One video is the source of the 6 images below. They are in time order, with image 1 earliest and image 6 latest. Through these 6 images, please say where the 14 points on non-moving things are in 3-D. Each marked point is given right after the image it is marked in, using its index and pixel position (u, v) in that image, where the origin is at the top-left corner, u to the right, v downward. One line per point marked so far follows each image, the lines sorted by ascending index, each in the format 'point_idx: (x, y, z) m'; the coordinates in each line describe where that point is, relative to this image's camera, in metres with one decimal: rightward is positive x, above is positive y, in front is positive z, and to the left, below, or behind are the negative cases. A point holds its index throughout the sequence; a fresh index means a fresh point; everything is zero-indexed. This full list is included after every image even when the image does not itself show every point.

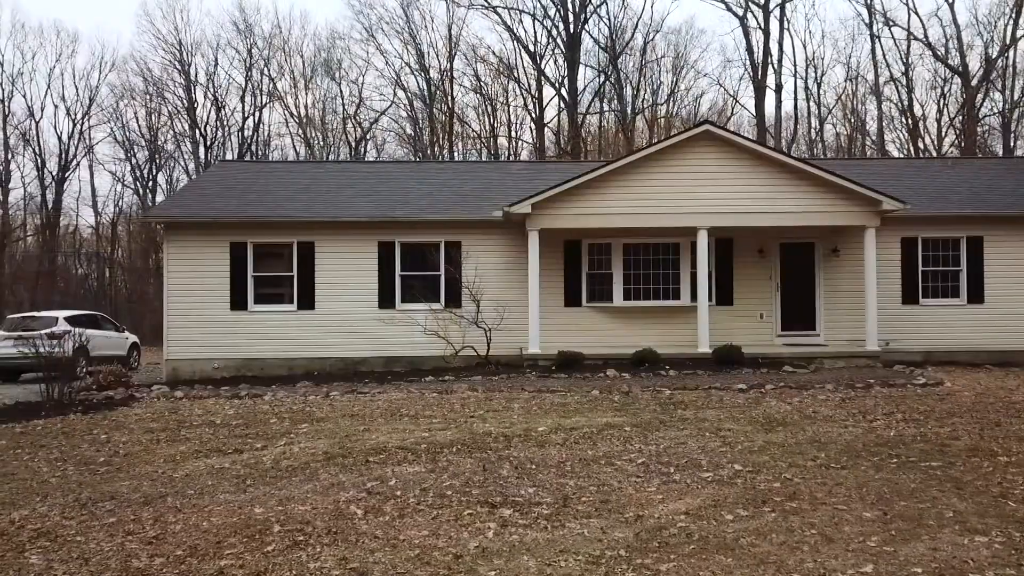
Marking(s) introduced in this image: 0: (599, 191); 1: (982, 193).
0: (+1.4, +1.5, +12.9) m
1: (+8.3, +1.7, +14.5) m
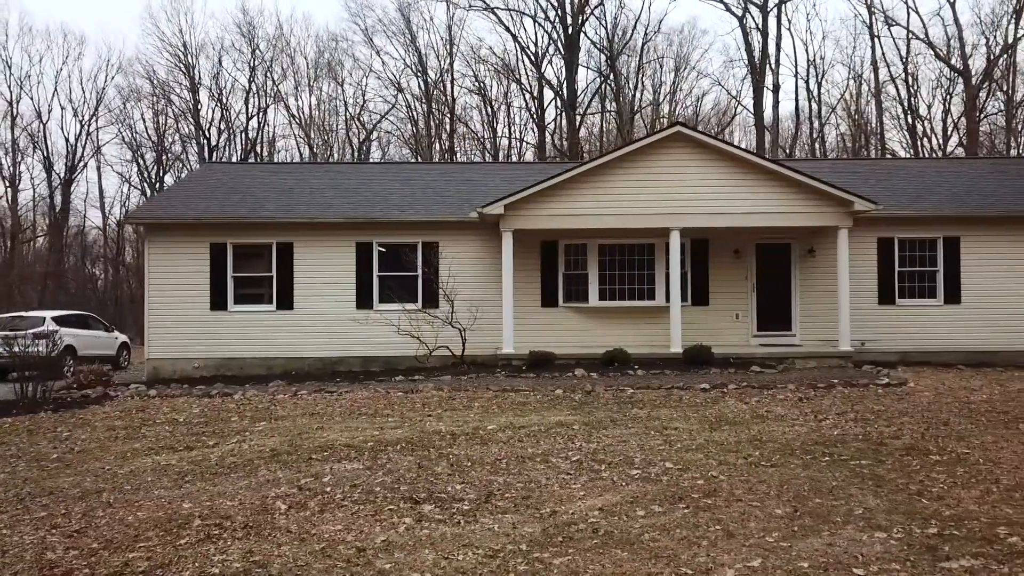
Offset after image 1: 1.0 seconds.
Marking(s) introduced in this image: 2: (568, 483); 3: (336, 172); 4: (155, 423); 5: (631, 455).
0: (+1.0, +1.5, +13.0) m
1: (+7.9, +1.7, +14.4) m
2: (+0.4, -1.4, +5.9) m
3: (-3.4, +2.2, +15.9) m
4: (-3.9, -1.5, +8.9) m
5: (+1.0, -1.4, +6.6) m
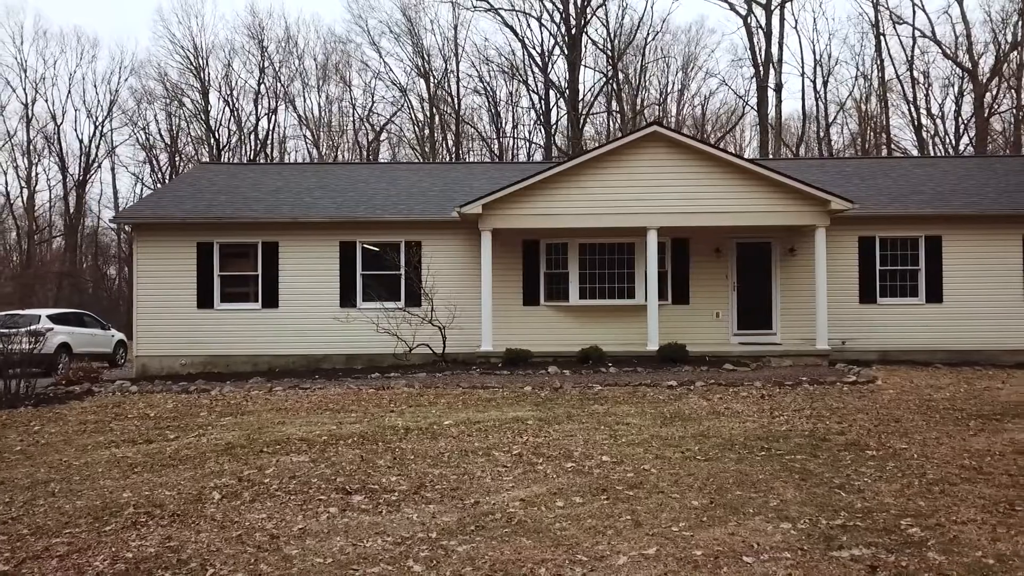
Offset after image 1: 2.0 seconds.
0: (+0.6, +1.5, +13.1) m
1: (+7.6, +1.7, +14.4) m
2: (-0.1, -1.4, +6.0) m
3: (-3.7, +2.3, +16.1) m
4: (-4.3, -1.4, +9.1) m
5: (+0.5, -1.3, +6.7) m
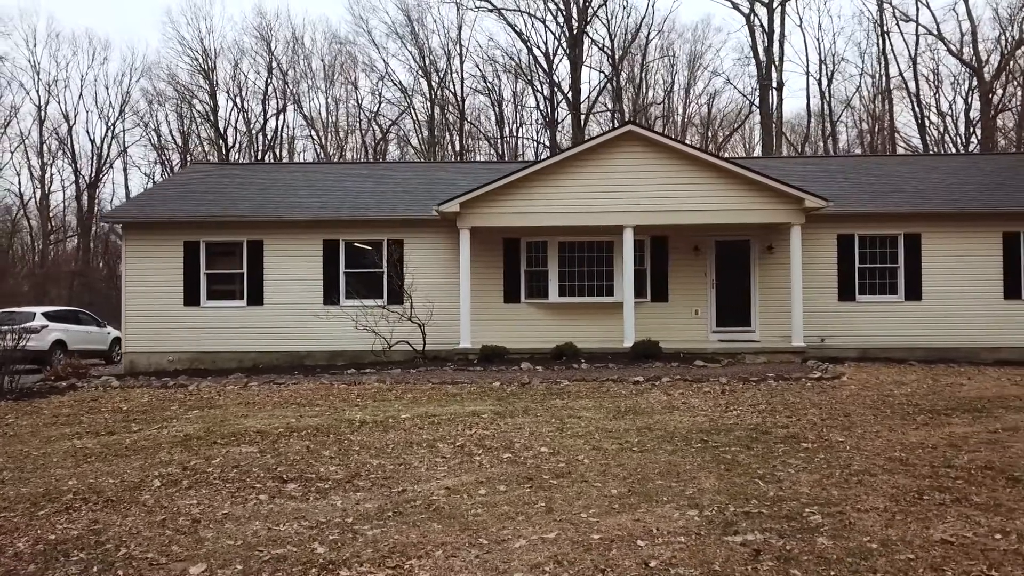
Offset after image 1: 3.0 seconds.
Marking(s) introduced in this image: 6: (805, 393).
0: (+0.3, +1.6, +13.3) m
1: (+7.3, +1.7, +14.5) m
2: (-0.6, -1.3, +6.2) m
3: (-4.0, +2.3, +16.3) m
4: (-4.7, -1.4, +9.4) m
5: (0.0, -1.3, +6.9) m
6: (+3.4, -1.2, +9.5) m
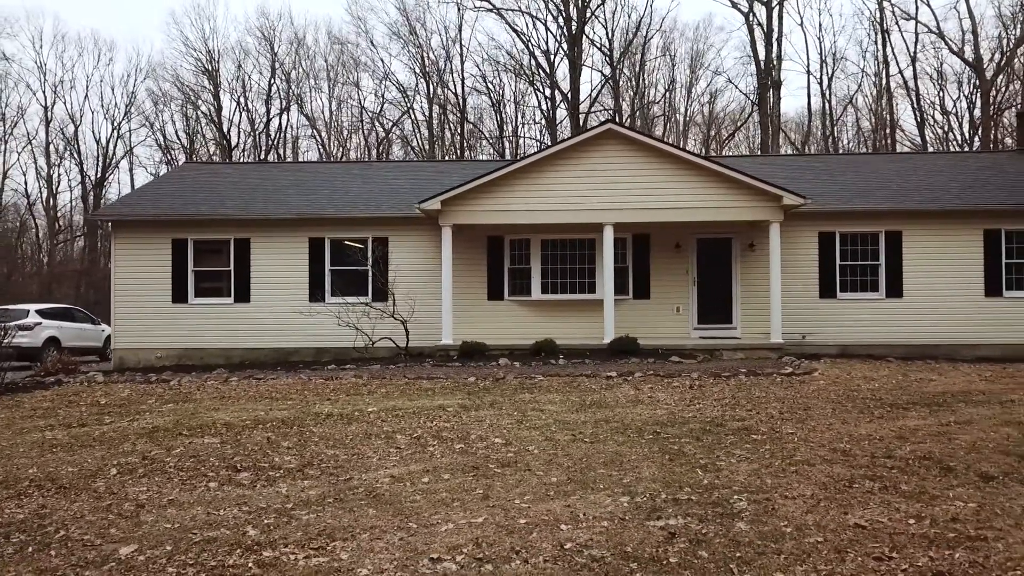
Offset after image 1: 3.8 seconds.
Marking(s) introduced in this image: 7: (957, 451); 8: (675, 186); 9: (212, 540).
0: (0.0, +1.6, +13.4) m
1: (+7.0, +1.8, +14.5) m
2: (-0.9, -1.3, +6.3) m
3: (-4.3, +2.3, +16.5) m
4: (-5.1, -1.4, +9.6) m
5: (-0.3, -1.2, +7.0) m
6: (+3.0, -1.2, +9.6) m
7: (+3.3, -1.2, +6.0) m
8: (+2.6, +1.6, +13.2) m
9: (-1.5, -1.3, +4.2) m
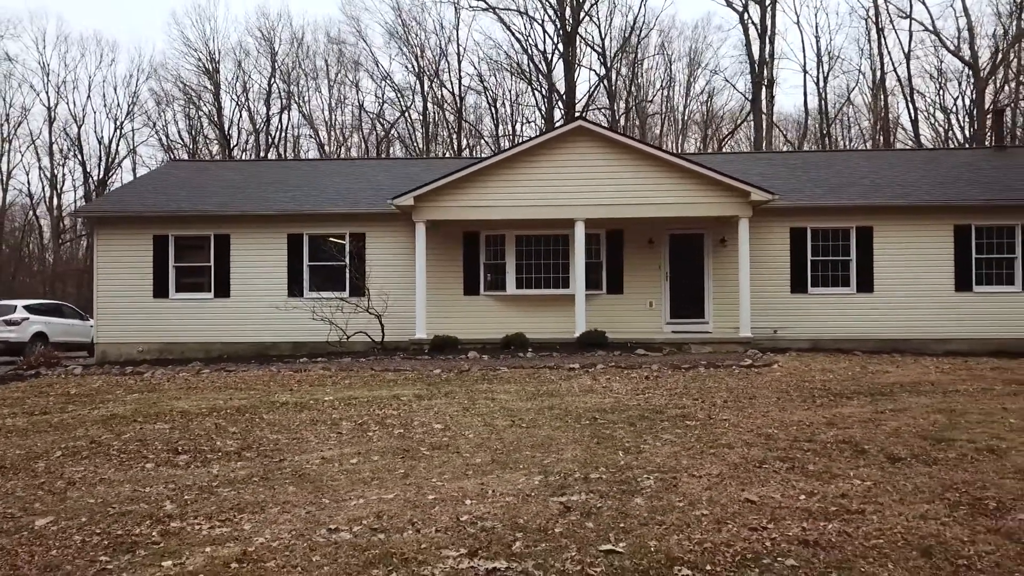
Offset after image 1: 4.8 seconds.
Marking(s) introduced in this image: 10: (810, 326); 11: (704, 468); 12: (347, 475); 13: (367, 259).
0: (-0.5, +1.7, +13.6) m
1: (+6.6, +1.9, +14.7) m
2: (-1.4, -1.2, +6.5) m
3: (-4.7, +2.4, +16.7) m
4: (-5.6, -1.3, +9.8) m
5: (-0.8, -1.2, +7.2) m
6: (+2.6, -1.1, +9.7) m
7: (+2.8, -1.1, +6.2) m
8: (+2.2, +1.7, +13.3) m
9: (-2.1, -1.2, +4.4) m
10: (+5.2, -0.7, +14.3) m
11: (+1.2, -1.2, +5.3) m
12: (-1.1, -1.2, +5.3) m
13: (-2.5, +0.5, +14.6) m
